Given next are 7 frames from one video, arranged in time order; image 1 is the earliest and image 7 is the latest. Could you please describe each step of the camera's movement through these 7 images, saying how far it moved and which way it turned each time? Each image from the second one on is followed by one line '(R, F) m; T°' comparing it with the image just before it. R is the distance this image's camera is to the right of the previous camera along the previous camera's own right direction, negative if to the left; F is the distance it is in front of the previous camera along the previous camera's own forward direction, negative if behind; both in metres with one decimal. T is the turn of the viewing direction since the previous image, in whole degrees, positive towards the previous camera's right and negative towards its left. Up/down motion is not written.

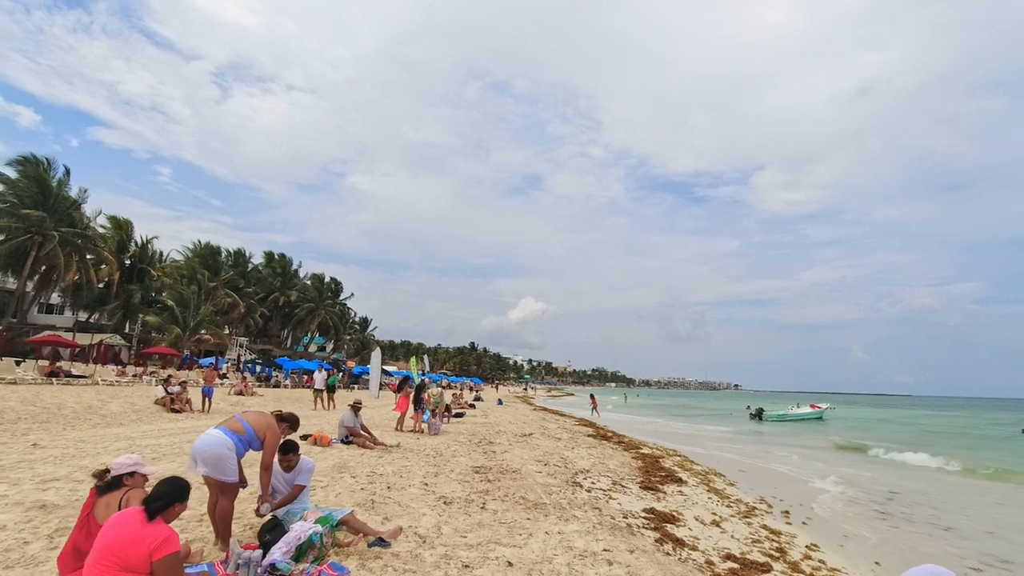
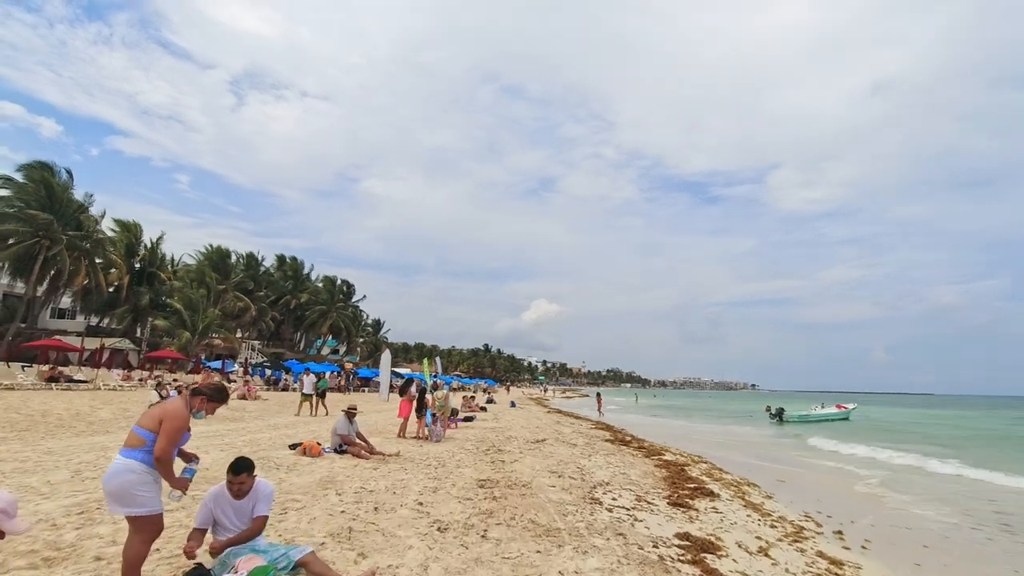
(+0.1, +0.8) m; -1°
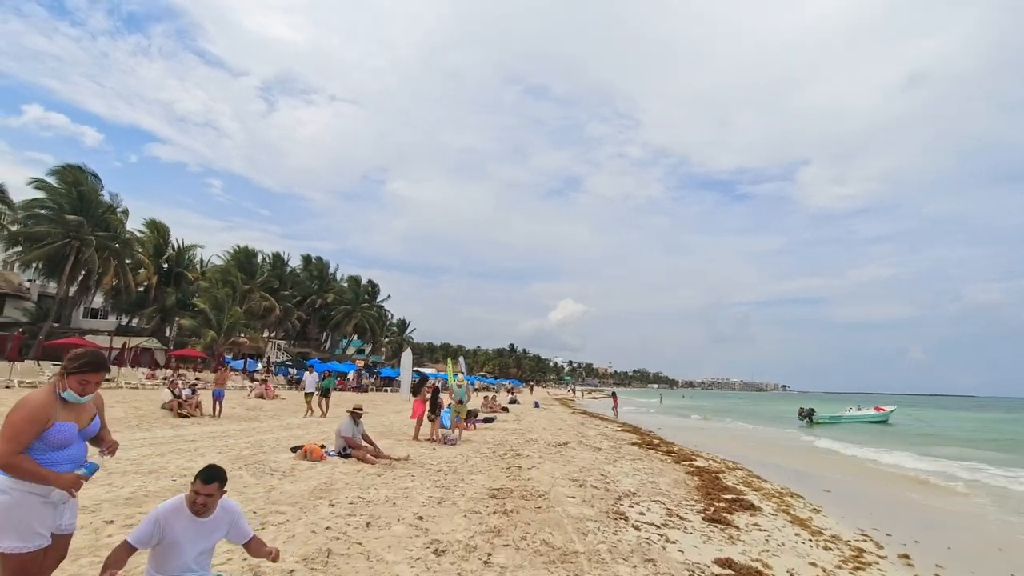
(+0.1, +0.6) m; -3°
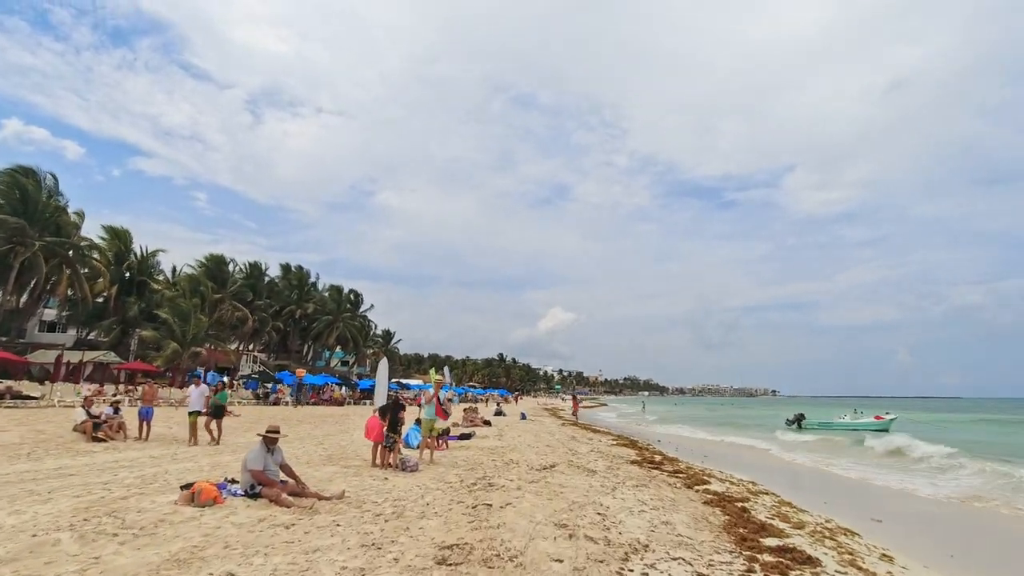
(+0.2, +1.7) m; +1°
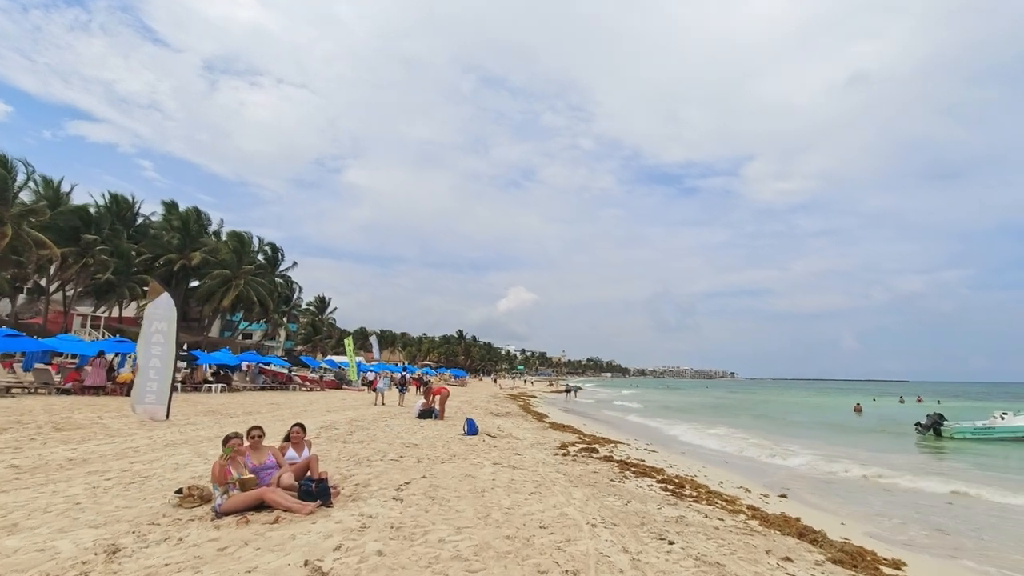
(-0.4, +1.3) m; +4°
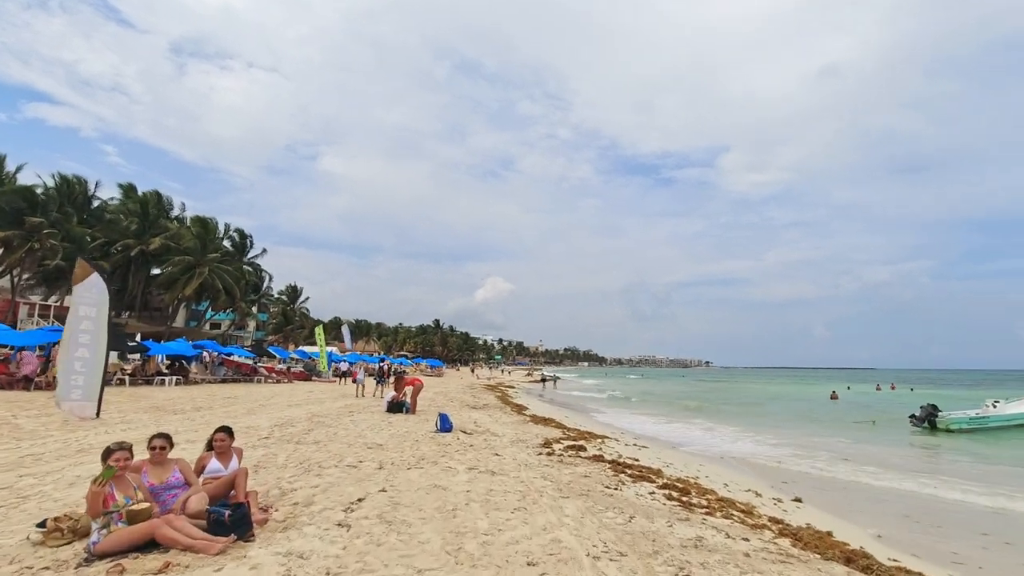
(0.0, +2.7) m; +2°
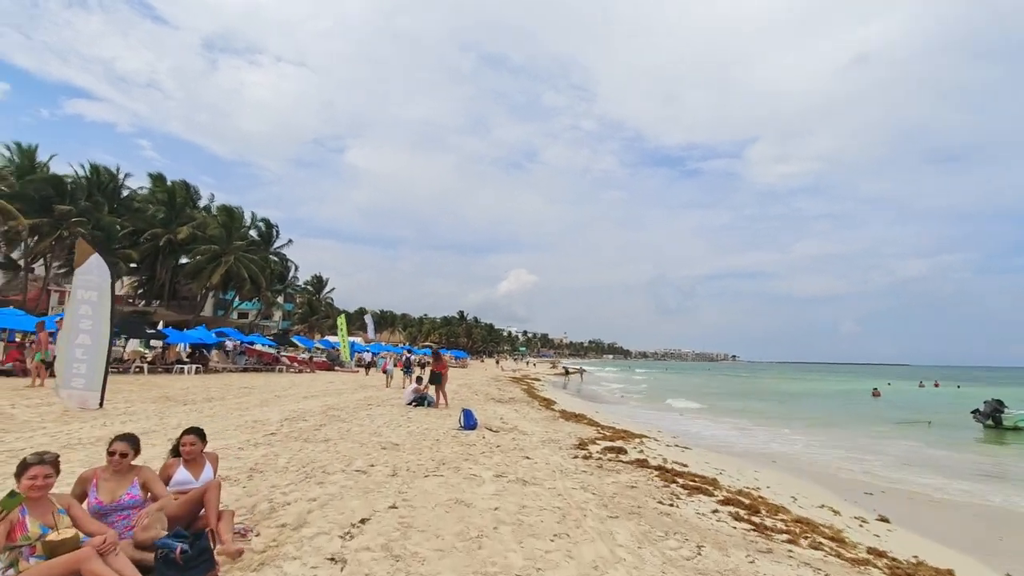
(-0.3, +2.4) m; -2°
